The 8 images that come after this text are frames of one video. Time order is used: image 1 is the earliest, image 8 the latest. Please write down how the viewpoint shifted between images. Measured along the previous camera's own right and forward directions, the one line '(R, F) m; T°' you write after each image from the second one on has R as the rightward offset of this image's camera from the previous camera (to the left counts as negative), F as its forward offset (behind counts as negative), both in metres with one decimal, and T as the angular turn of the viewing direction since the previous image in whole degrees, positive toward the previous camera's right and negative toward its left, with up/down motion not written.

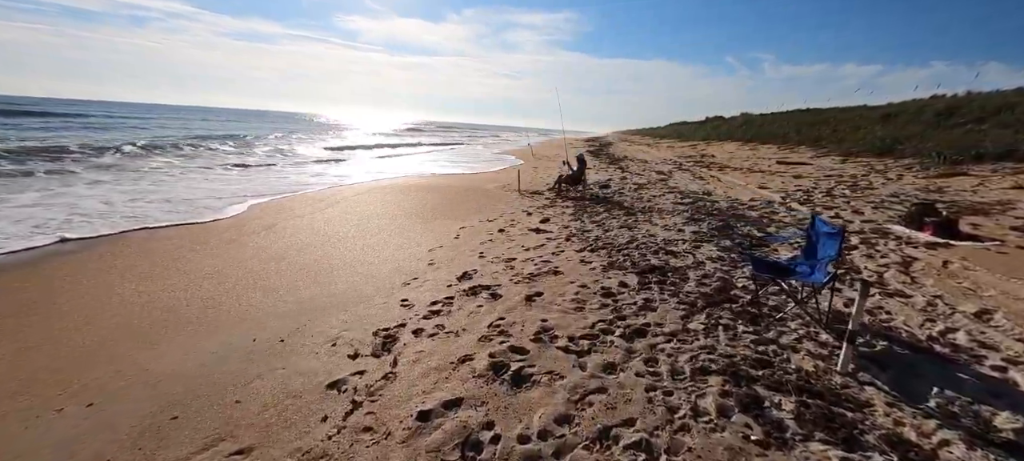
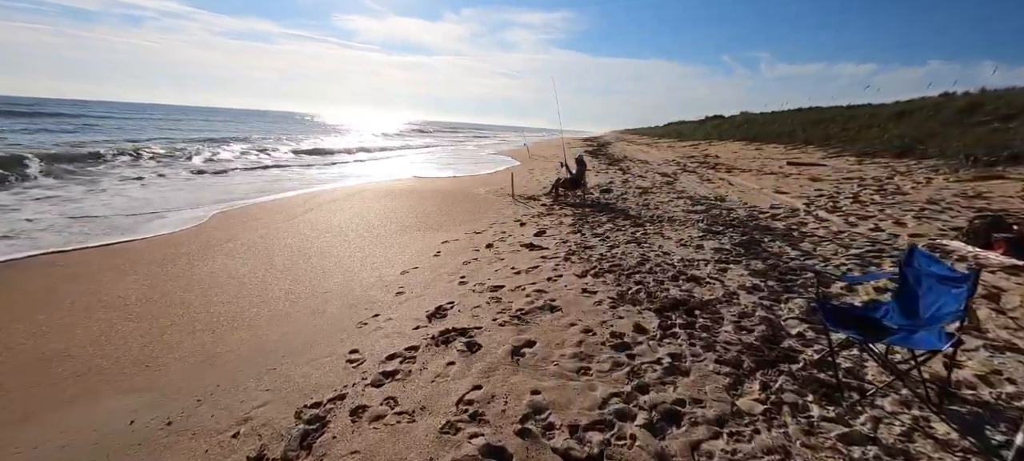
(+0.1, +0.9) m; 0°
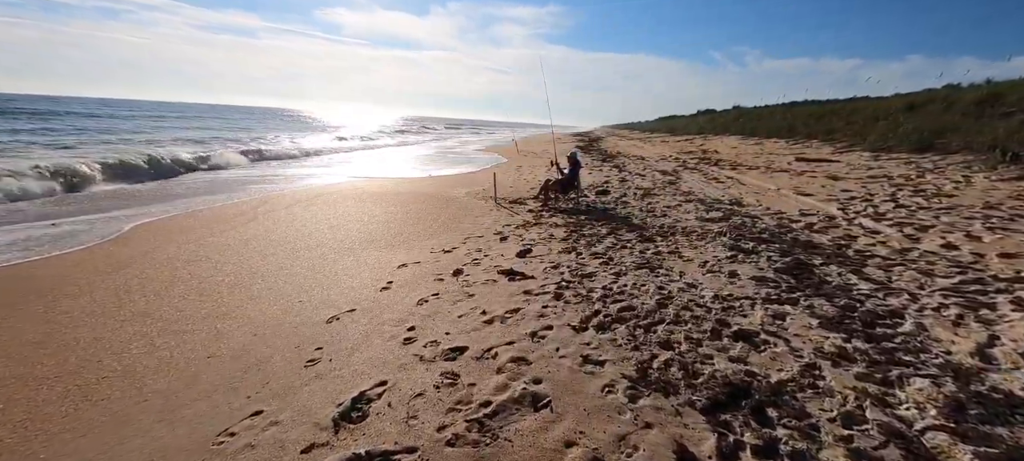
(+0.2, +1.3) m; +1°
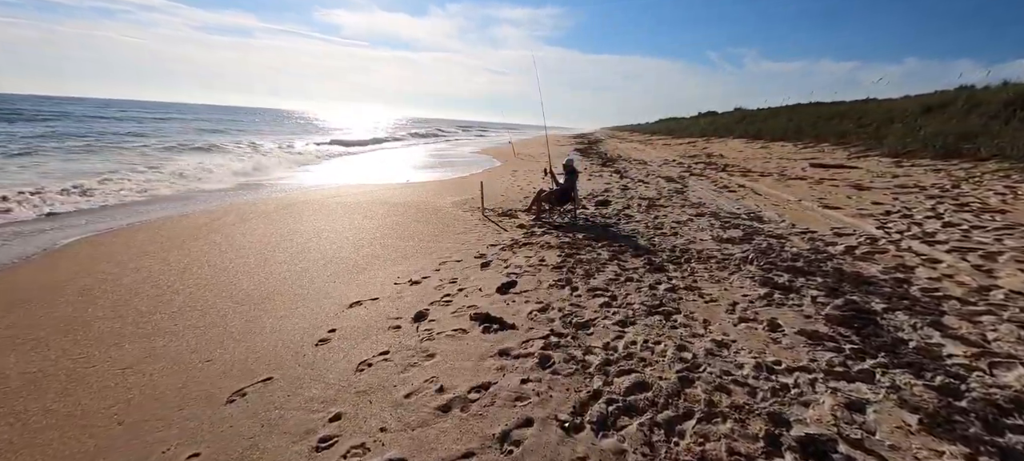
(+0.2, +0.9) m; 0°
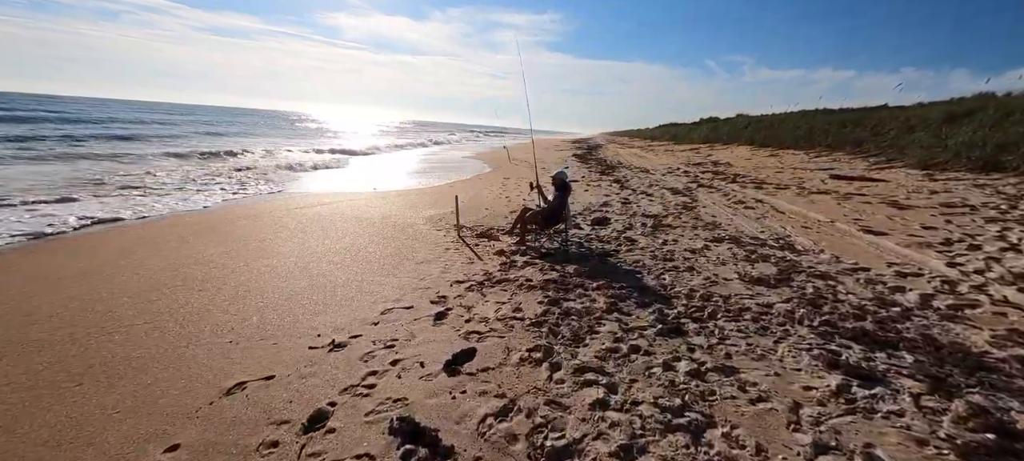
(+0.3, +1.2) m; 0°
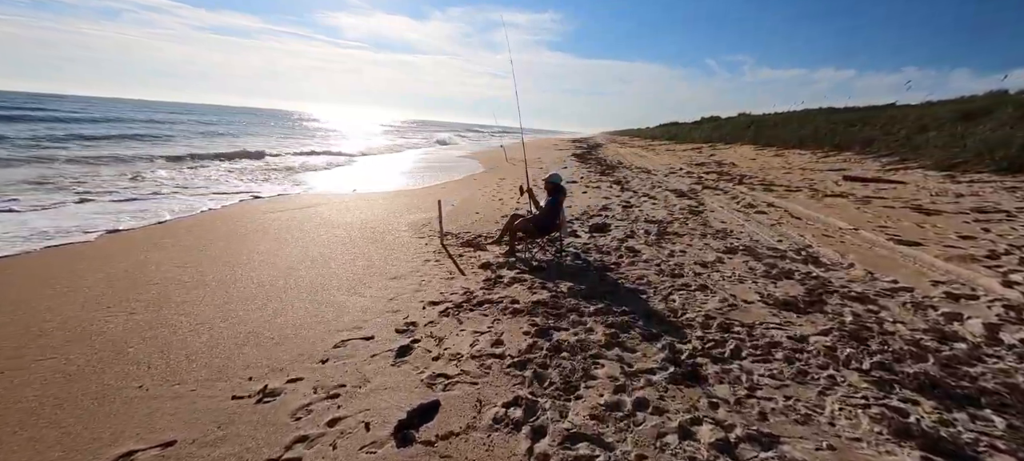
(+0.2, +0.6) m; 0°
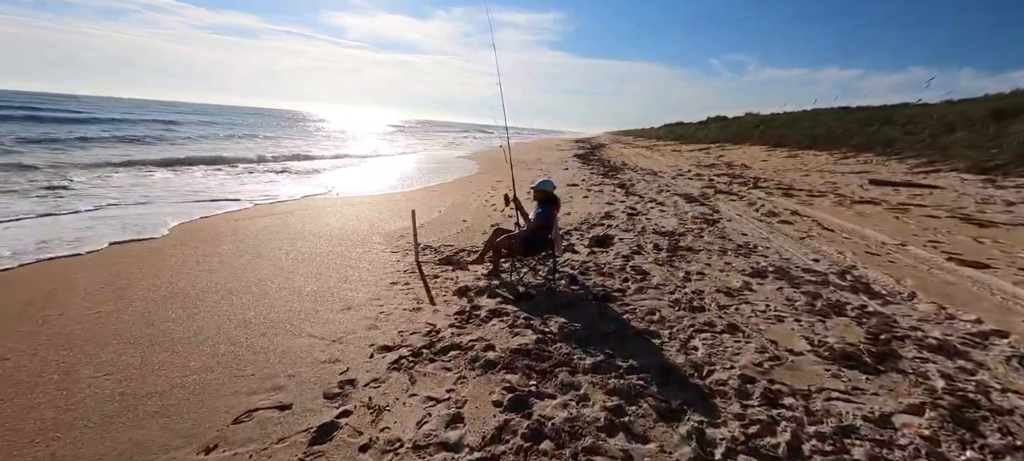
(+0.2, +0.8) m; 0°
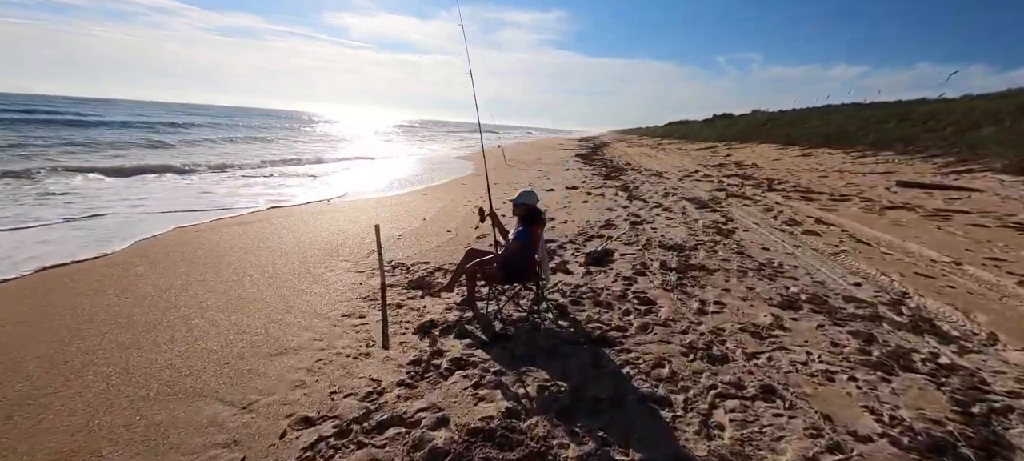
(+0.2, +0.7) m; -1°
